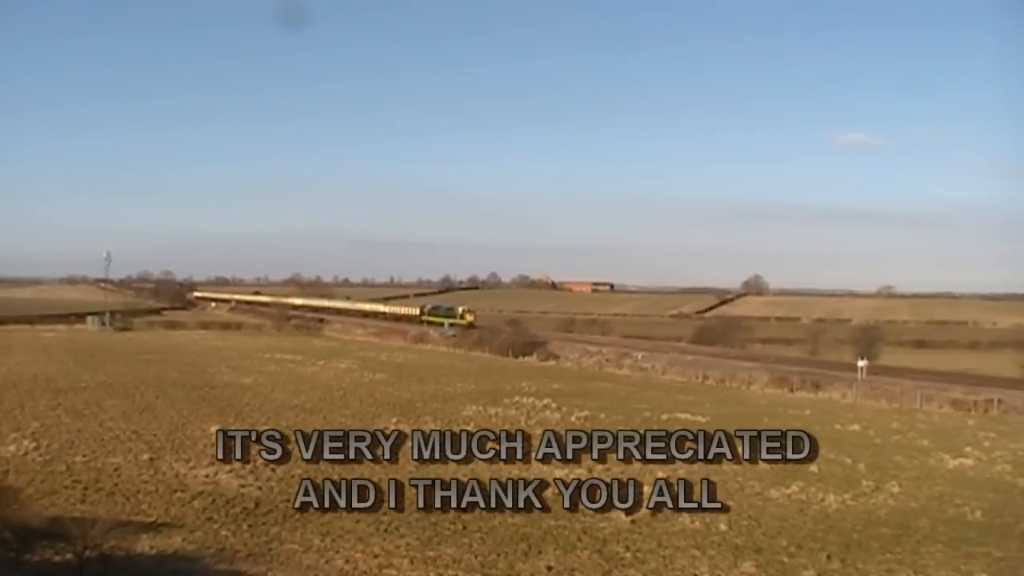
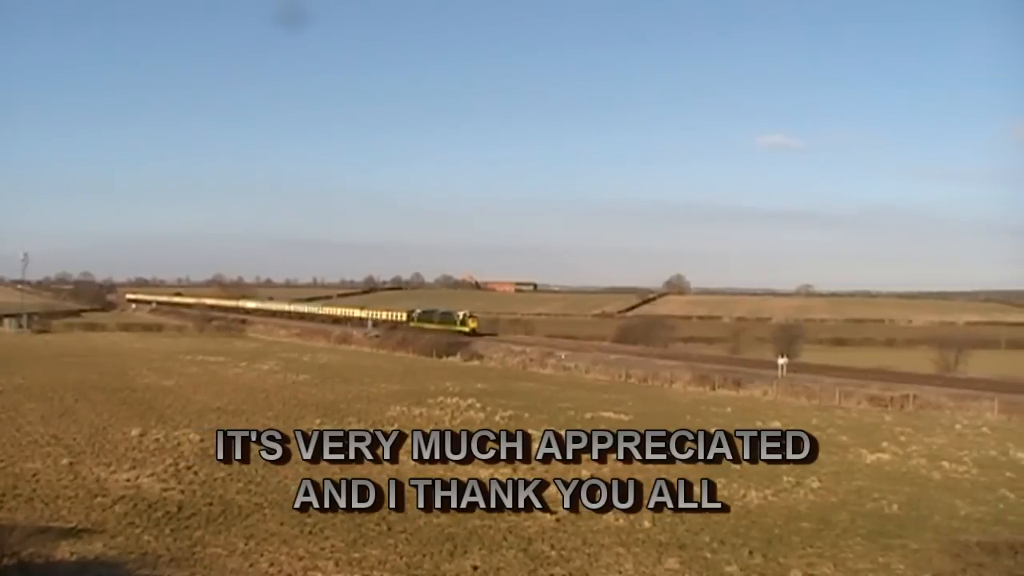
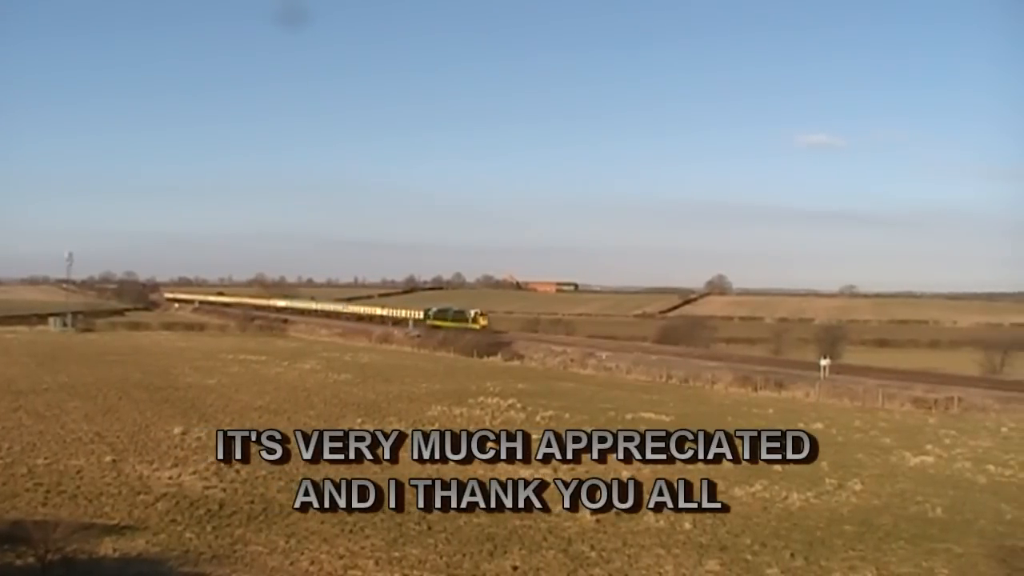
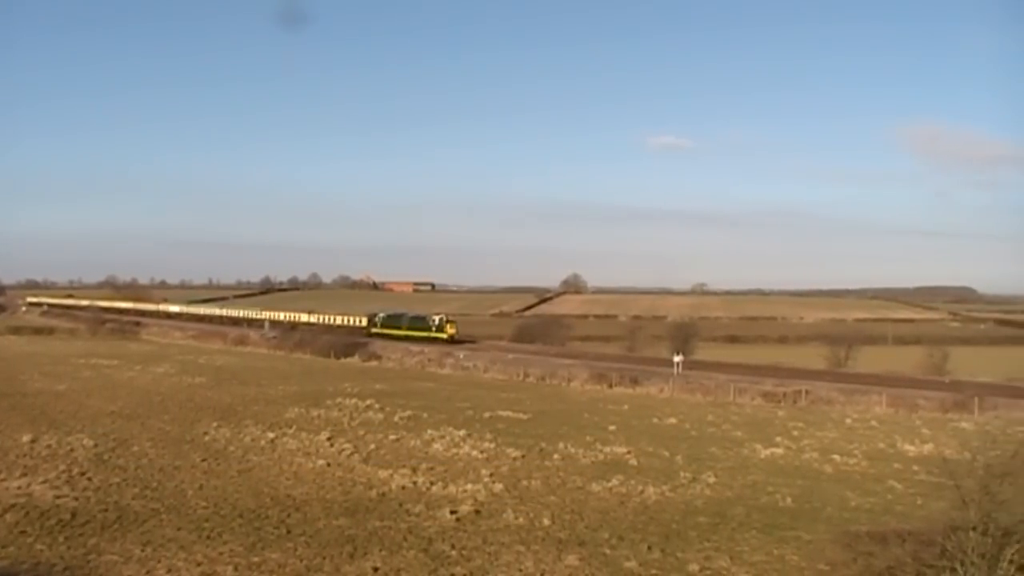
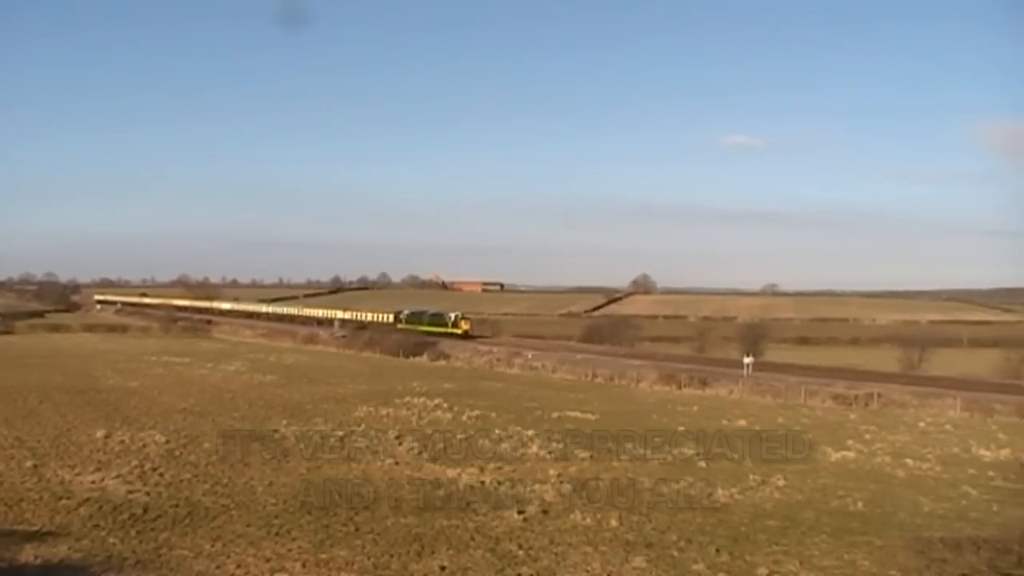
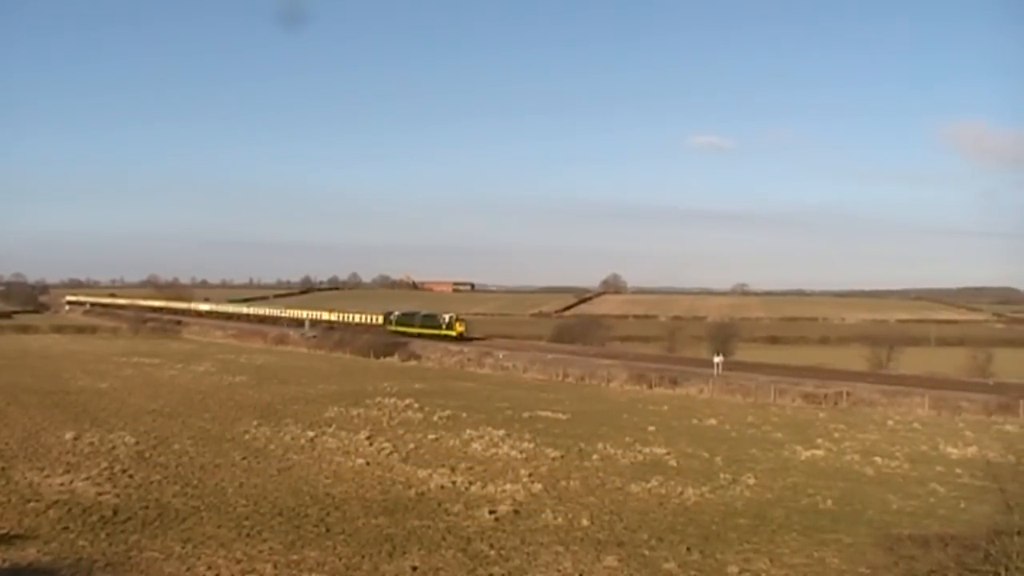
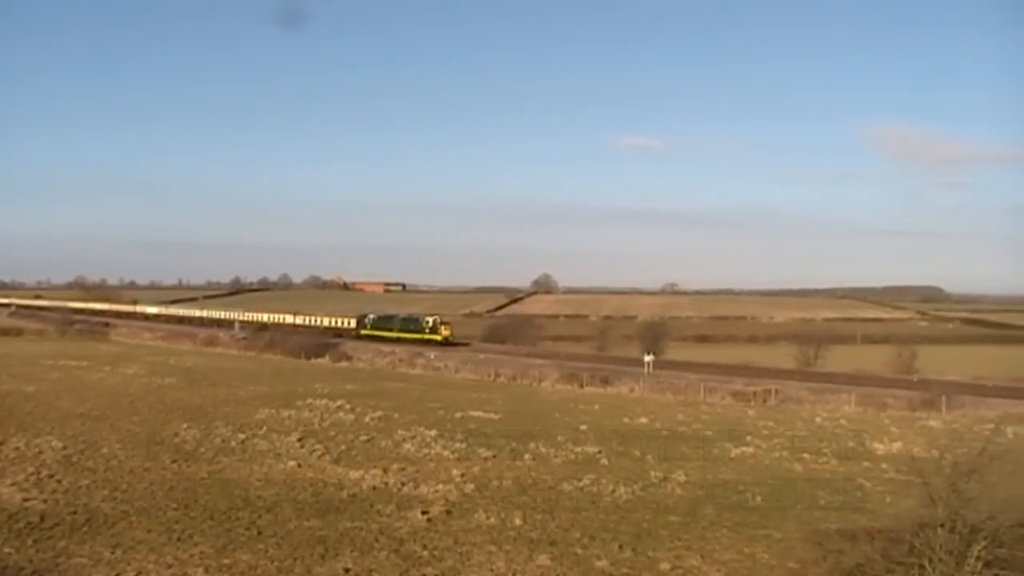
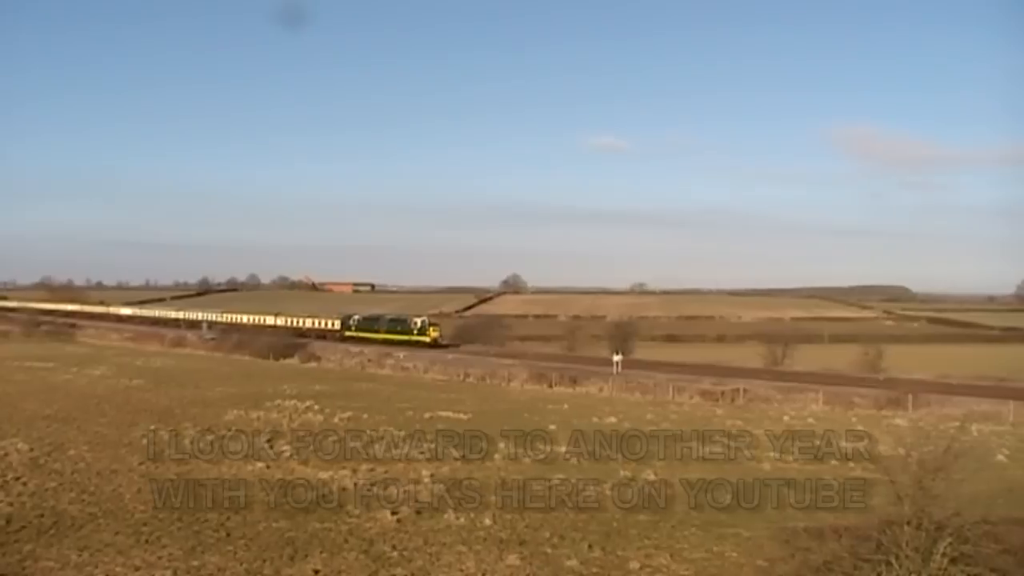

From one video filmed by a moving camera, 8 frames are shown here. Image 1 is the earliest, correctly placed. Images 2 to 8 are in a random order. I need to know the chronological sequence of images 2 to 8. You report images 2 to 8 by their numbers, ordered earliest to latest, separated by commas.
3, 2, 5, 6, 4, 7, 8
